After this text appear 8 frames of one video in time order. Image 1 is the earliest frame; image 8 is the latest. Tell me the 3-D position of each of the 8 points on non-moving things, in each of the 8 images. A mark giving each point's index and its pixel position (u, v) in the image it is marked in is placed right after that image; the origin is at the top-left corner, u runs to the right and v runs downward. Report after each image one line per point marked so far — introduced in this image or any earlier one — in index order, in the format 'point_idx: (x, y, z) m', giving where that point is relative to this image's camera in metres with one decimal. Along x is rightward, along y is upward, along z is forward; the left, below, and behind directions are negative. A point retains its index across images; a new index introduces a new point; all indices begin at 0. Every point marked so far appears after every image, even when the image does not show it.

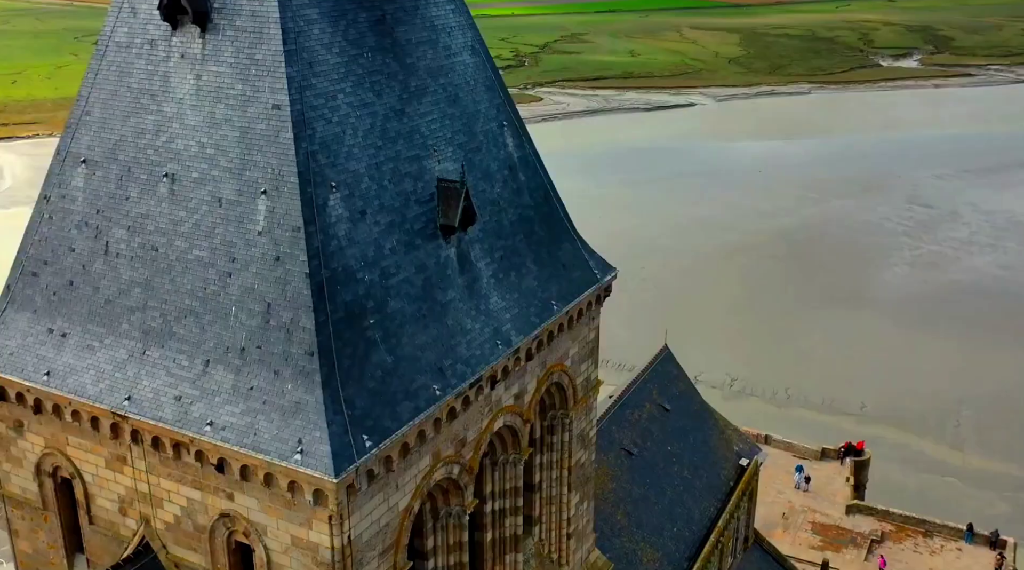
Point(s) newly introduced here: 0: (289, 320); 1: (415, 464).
0: (-2.4, -0.4, +10.5) m
1: (-1.2, -2.1, +11.4) m
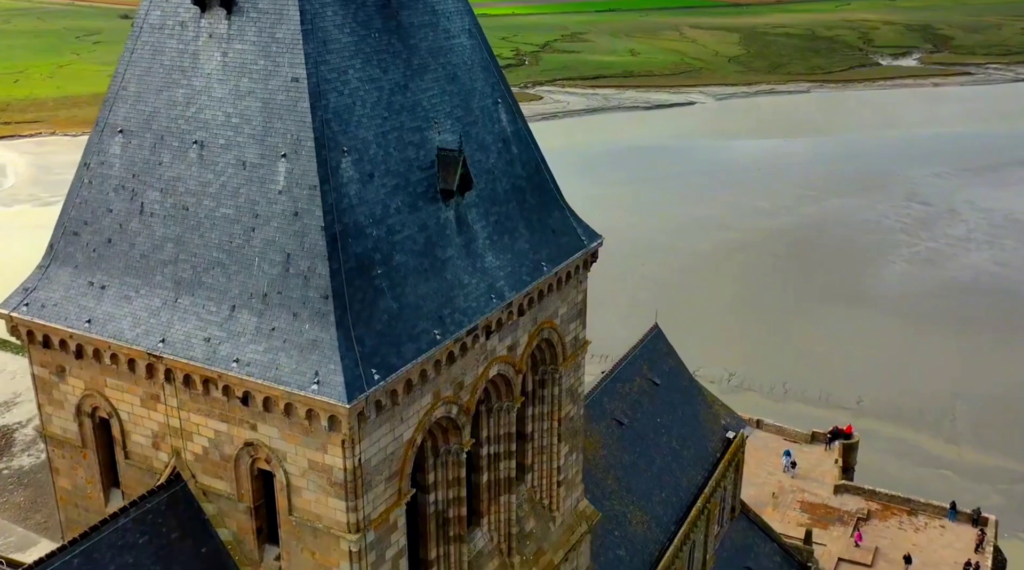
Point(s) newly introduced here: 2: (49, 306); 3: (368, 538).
0: (-2.5, +0.2, +11.9) m
1: (-1.3, -1.5, +12.8) m
2: (-6.5, -0.3, +13.4) m
3: (-1.8, -3.2, +12.3) m
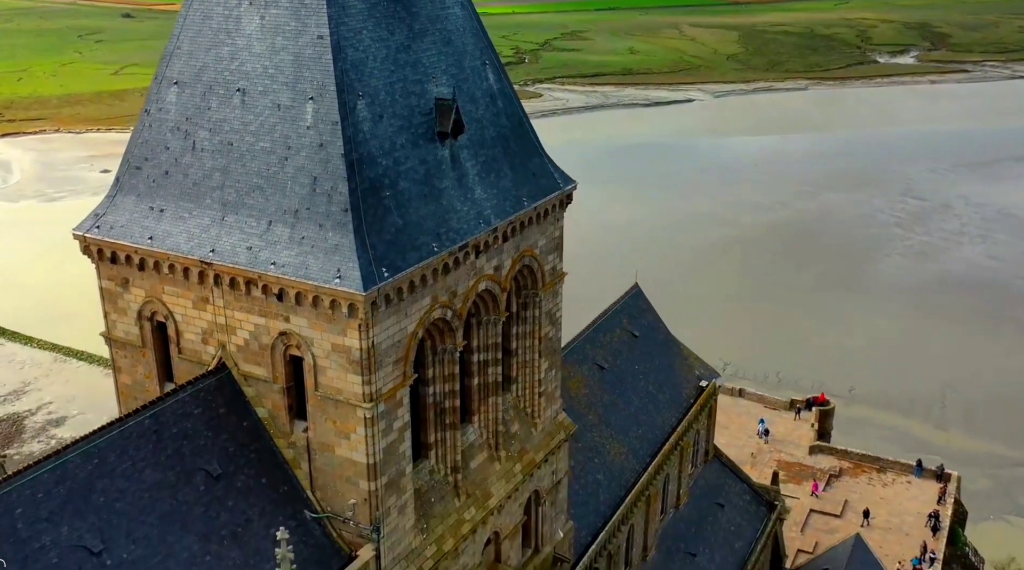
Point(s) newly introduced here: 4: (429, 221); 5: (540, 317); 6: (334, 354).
0: (-2.8, +1.5, +14.8) m
1: (-1.5, -0.2, +15.7) m
2: (-6.7, +1.0, +16.3) m
3: (-2.1, -1.9, +15.3) m
4: (-1.4, +1.1, +15.9) m
5: (+0.6, -0.7, +19.8) m
6: (-2.8, -1.1, +15.0) m
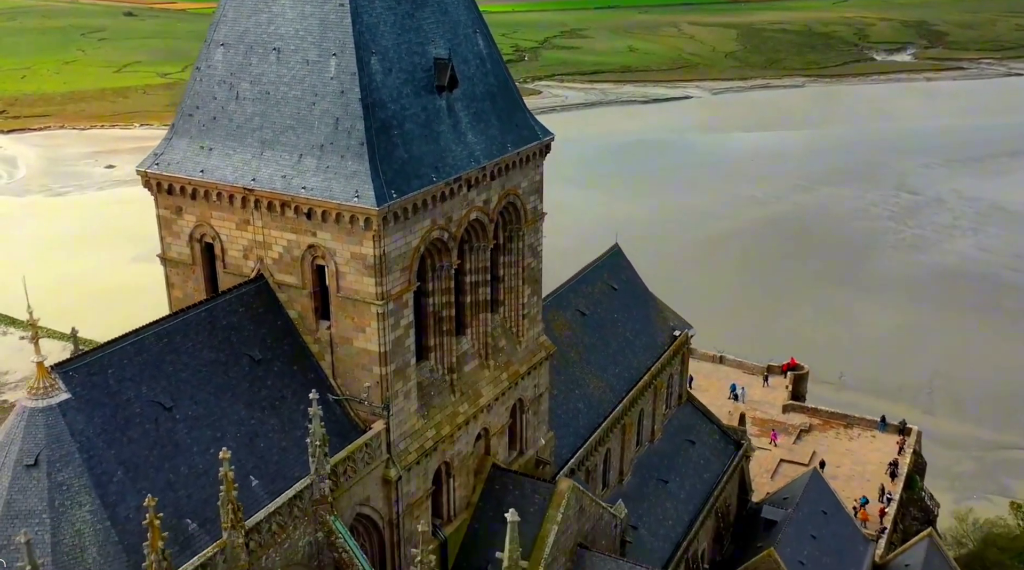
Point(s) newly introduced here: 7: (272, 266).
0: (-3.1, +3.0, +18.4) m
1: (-1.8, +1.3, +19.3) m
2: (-7.0, +2.5, +19.9) m
3: (-2.4, -0.4, +18.9) m
4: (-1.7, +2.6, +19.5) m
5: (+0.3, +0.9, +23.4) m
6: (-3.1, +0.5, +18.6) m
7: (-4.9, +0.4, +19.6) m
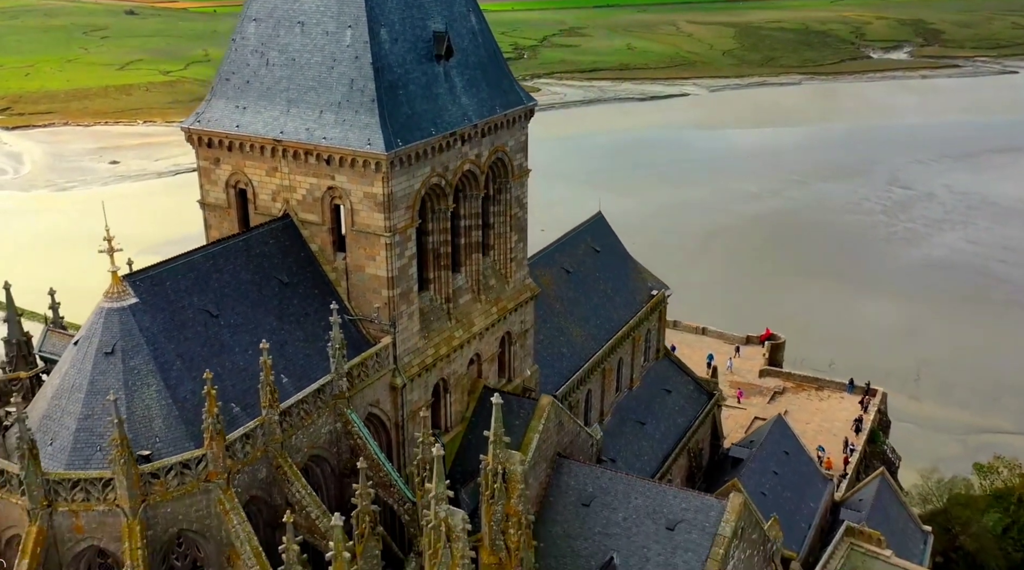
0: (-3.4, +4.6, +22.0) m
1: (-2.1, +2.8, +22.9) m
2: (-7.3, +4.0, +23.6) m
3: (-2.7, +1.1, +22.5) m
4: (-2.0, +4.1, +23.1) m
5: (0.0, +2.4, +27.1) m
6: (-3.4, +2.0, +22.2) m
7: (-5.2, +1.9, +23.2) m
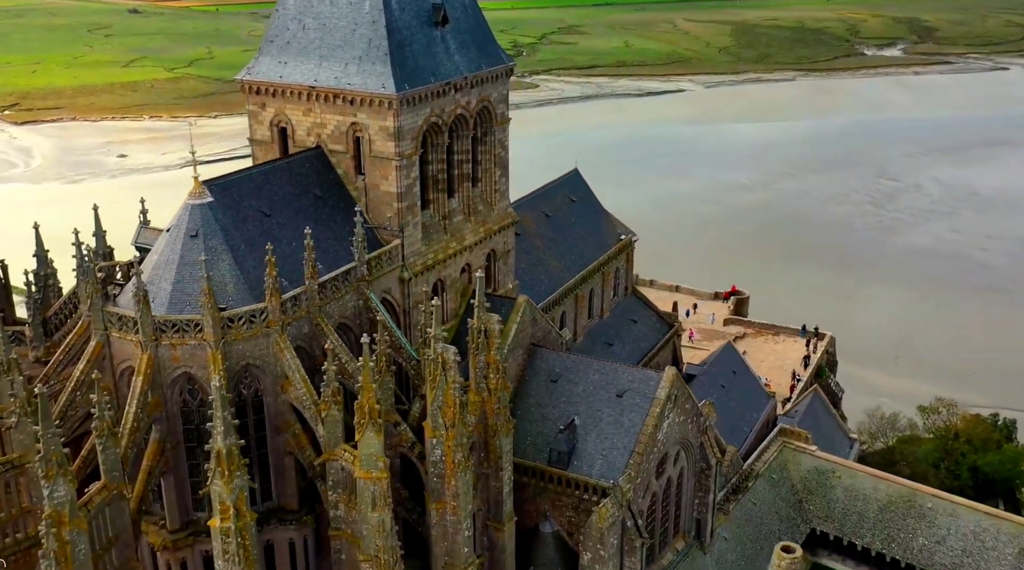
0: (-4.0, +7.2, +28.7) m
1: (-2.7, +5.5, +29.6) m
2: (-7.9, +6.7, +30.3) m
3: (-3.3, +3.8, +29.2) m
4: (-2.6, +6.8, +29.8) m
5: (-0.6, +5.0, +33.7) m
6: (-4.0, +4.6, +28.9) m
7: (-5.8, +4.5, +29.9) m
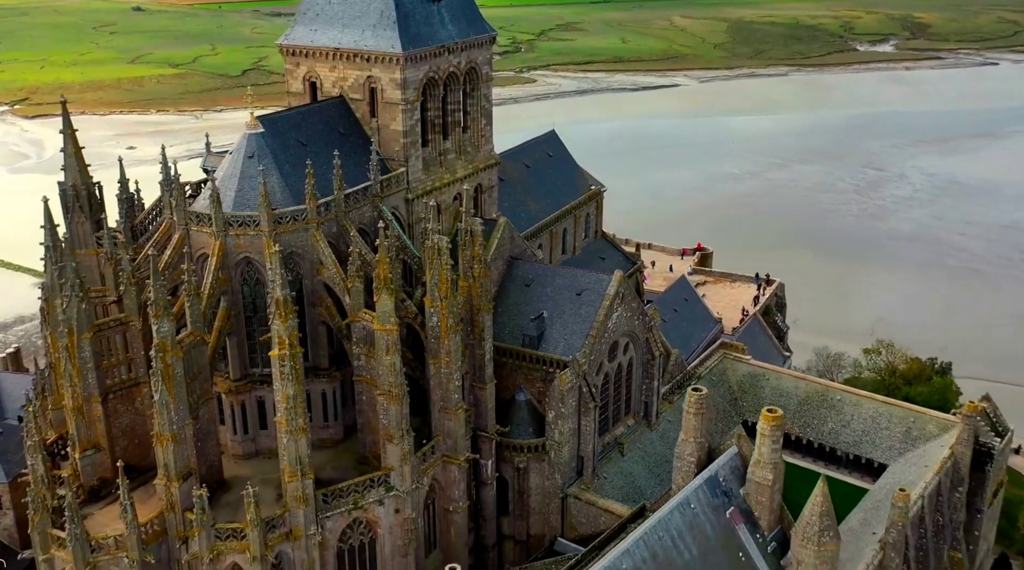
0: (-4.8, +10.4, +37.0) m
1: (-3.5, +8.7, +38.0) m
2: (-8.7, +9.9, +38.6) m
3: (-4.1, +7.0, +37.5) m
4: (-3.3, +10.0, +38.2) m
5: (-1.4, +8.3, +42.1) m
6: (-4.7, +7.8, +37.3) m
7: (-6.5, +7.8, +38.3) m
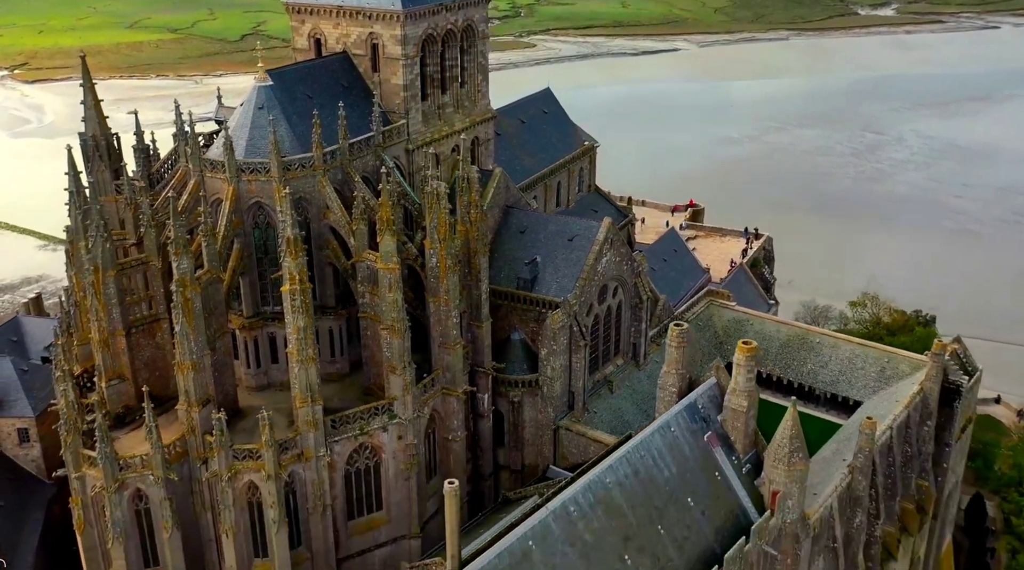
0: (-5.0, +12.7, +39.0) m
1: (-3.7, +11.0, +40.0) m
2: (-8.9, +12.2, +40.6) m
3: (-4.3, +9.2, +39.7) m
4: (-3.6, +12.3, +40.2) m
5: (-1.6, +10.7, +44.2) m
6: (-5.0, +10.1, +39.3) m
7: (-6.8, +10.0, +40.4) m
